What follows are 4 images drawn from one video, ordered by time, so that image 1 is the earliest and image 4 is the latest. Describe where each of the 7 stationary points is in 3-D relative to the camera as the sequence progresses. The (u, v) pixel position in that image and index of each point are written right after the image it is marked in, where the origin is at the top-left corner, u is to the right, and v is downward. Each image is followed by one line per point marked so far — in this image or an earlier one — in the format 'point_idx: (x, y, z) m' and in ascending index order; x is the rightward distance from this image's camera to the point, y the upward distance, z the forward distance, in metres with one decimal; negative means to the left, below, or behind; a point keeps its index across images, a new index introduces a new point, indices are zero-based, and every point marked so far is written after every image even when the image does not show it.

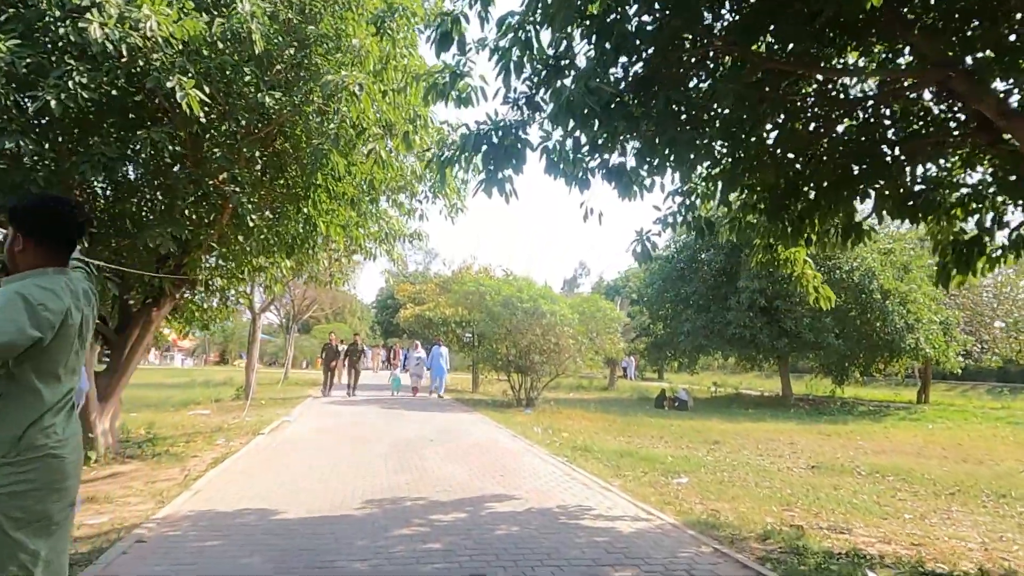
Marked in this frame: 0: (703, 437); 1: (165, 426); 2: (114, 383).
0: (+5.3, -4.1, +18.7) m
1: (-7.9, -3.1, +15.5) m
2: (-6.2, -1.5, +10.6) m
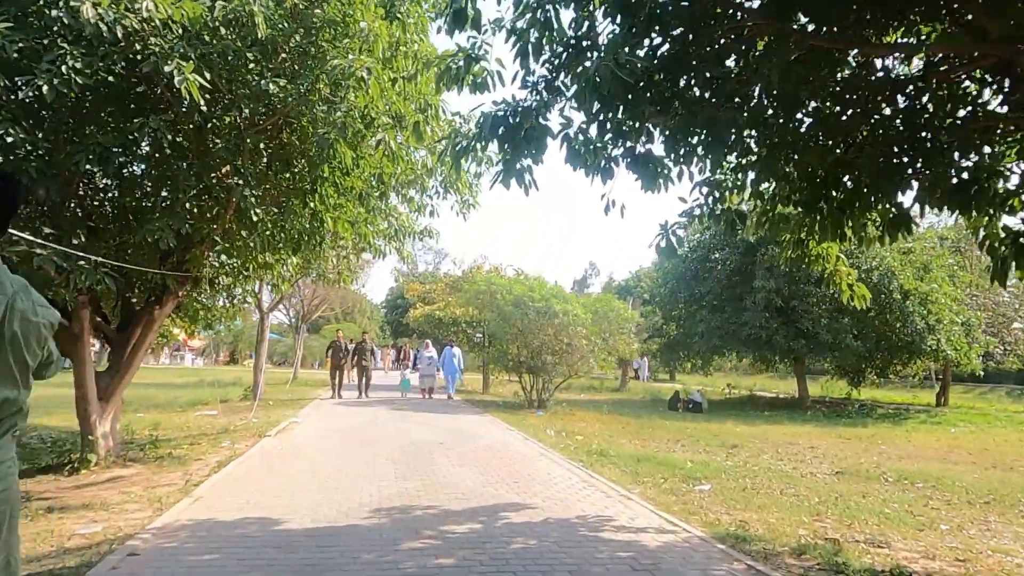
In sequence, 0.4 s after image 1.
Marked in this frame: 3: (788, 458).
0: (+5.6, -4.1, +18.2) m
1: (-7.6, -3.1, +15.2) m
2: (-6.0, -1.4, +10.3) m
3: (+6.1, -3.8, +15.2) m
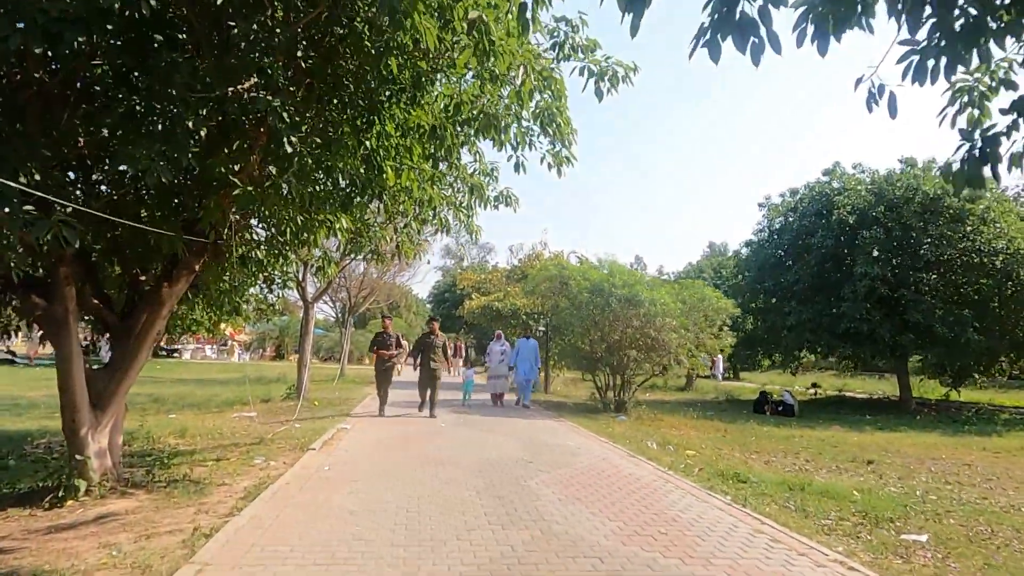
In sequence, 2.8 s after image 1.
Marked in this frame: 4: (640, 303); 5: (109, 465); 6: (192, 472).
0: (+7.4, -3.7, +15.1) m
1: (-5.9, -2.8, +12.9) m
2: (-4.6, -1.1, +7.9) m
3: (+7.8, -3.4, +12.0) m
4: (+3.4, -0.4, +18.3) m
5: (-4.6, -2.0, +7.8) m
6: (-4.1, -2.4, +8.7) m
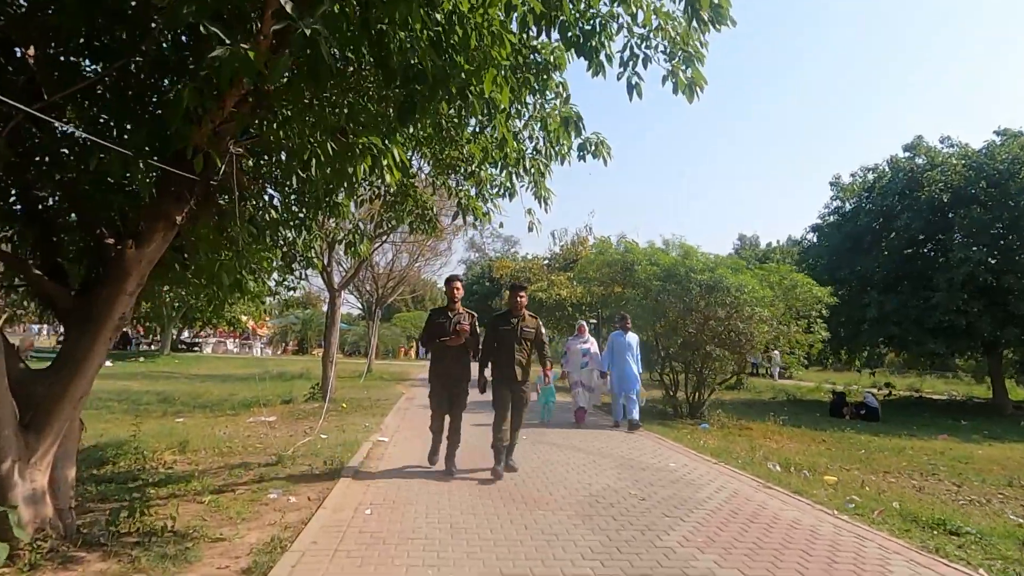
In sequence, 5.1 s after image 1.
0: (+8.7, -3.3, +12.2) m
1: (-4.7, -2.4, +10.4) m
2: (-3.5, -0.8, +5.4) m
3: (+9.0, -3.1, +9.1) m
4: (+4.8, -0.1, +15.5) m
5: (-3.5, -1.7, +5.2) m
6: (-3.0, -2.1, +6.2) m
